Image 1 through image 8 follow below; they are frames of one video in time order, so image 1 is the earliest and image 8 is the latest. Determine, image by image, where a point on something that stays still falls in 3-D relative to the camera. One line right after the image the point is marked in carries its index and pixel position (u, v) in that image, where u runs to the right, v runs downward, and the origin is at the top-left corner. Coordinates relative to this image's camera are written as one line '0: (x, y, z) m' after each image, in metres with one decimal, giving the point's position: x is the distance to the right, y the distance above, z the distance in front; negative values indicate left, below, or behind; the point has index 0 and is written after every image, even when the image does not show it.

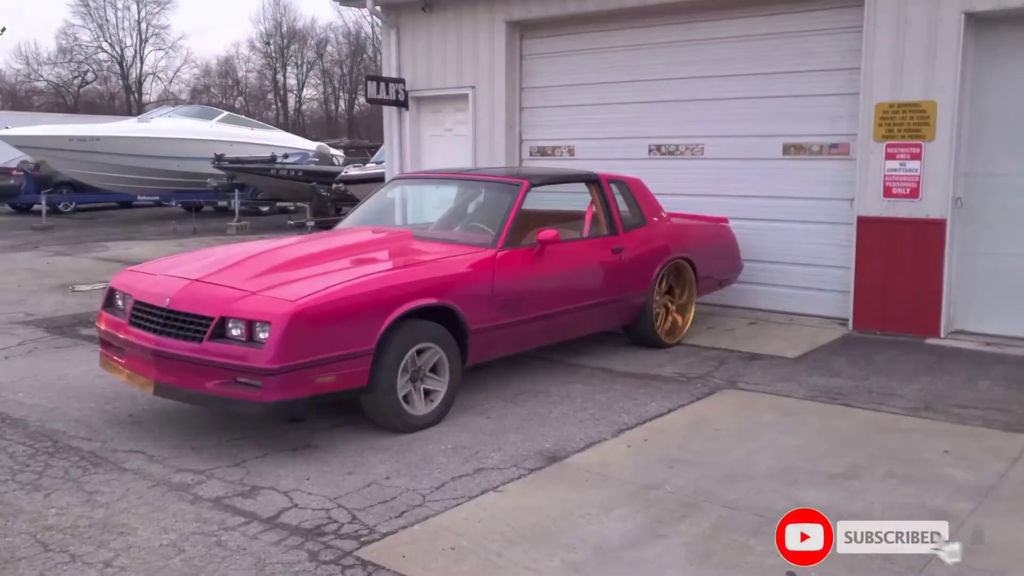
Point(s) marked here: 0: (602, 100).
0: (+0.9, +2.0, +10.2) m
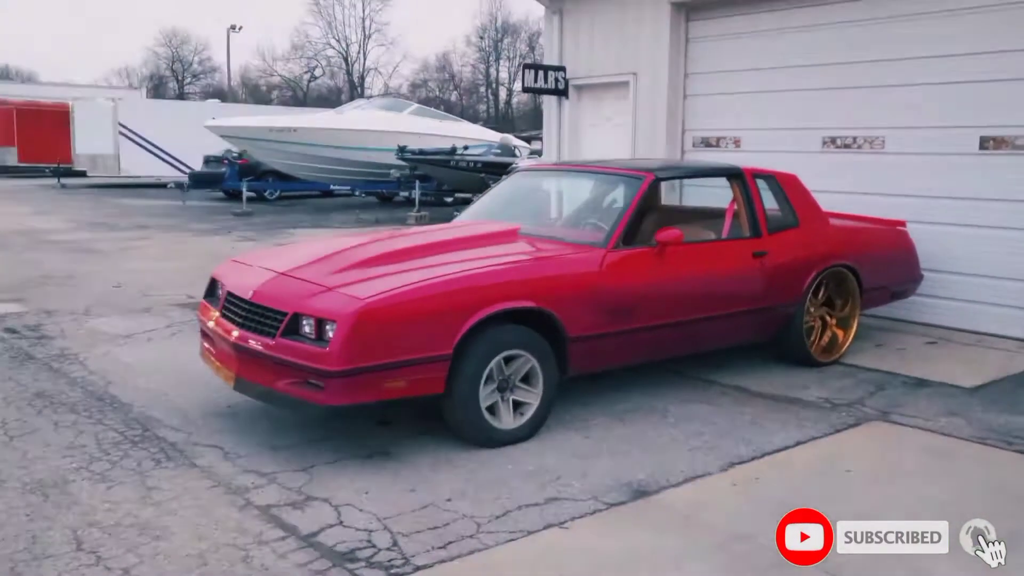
0: (+2.5, +2.0, +9.2) m
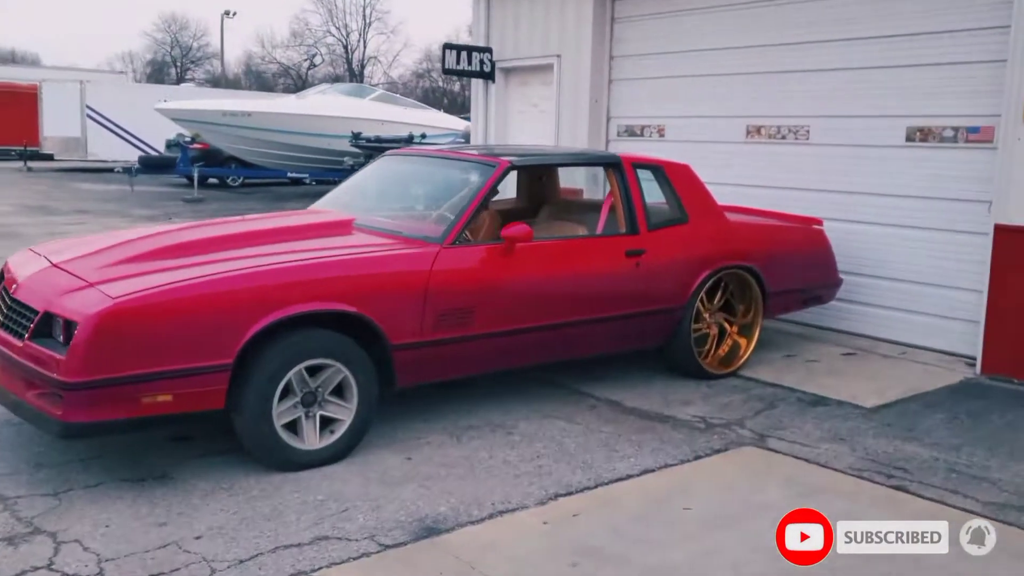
0: (+1.7, +2.0, +8.5) m
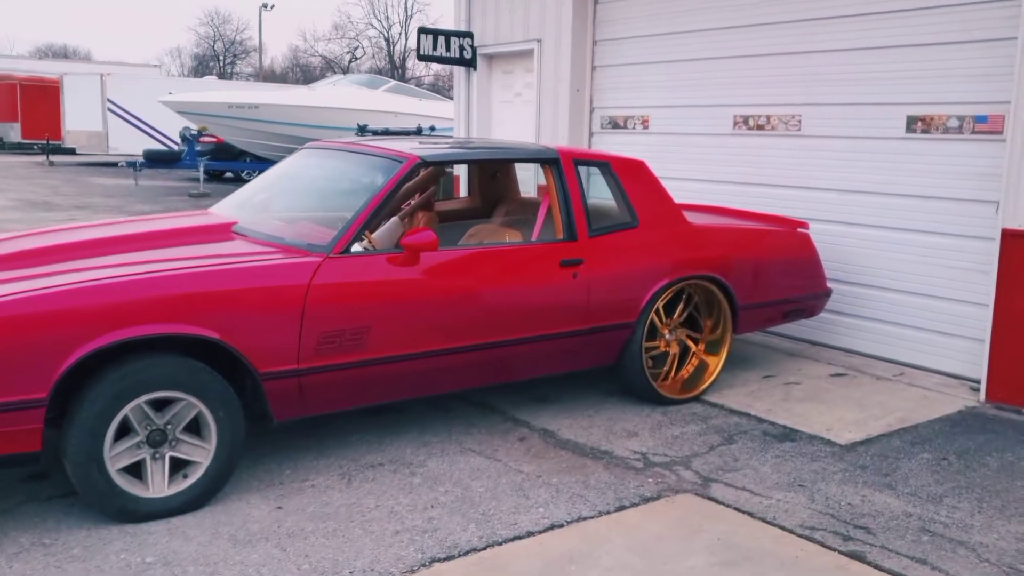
0: (+1.4, +1.9, +7.7) m
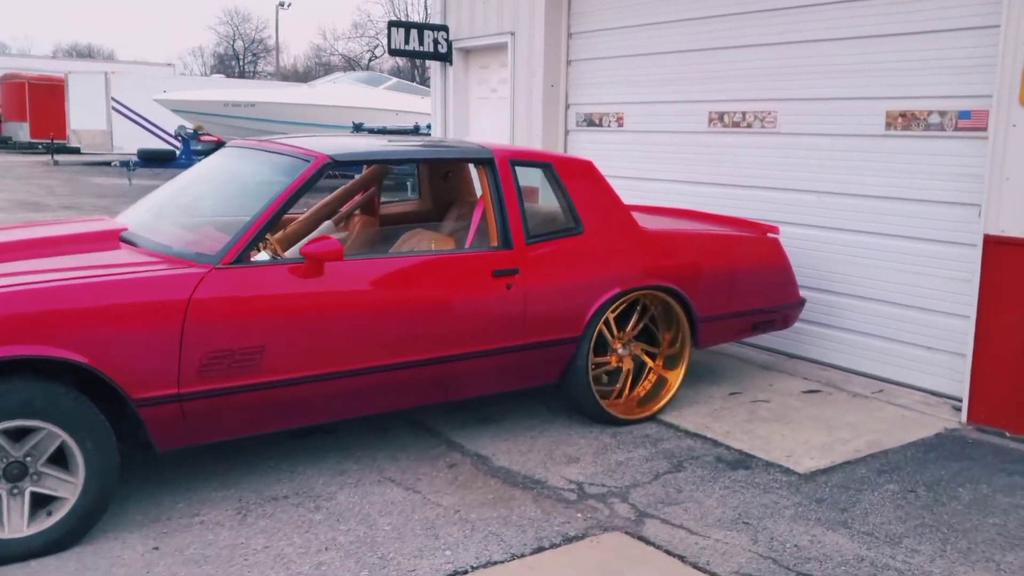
0: (+1.1, +1.9, +7.3) m
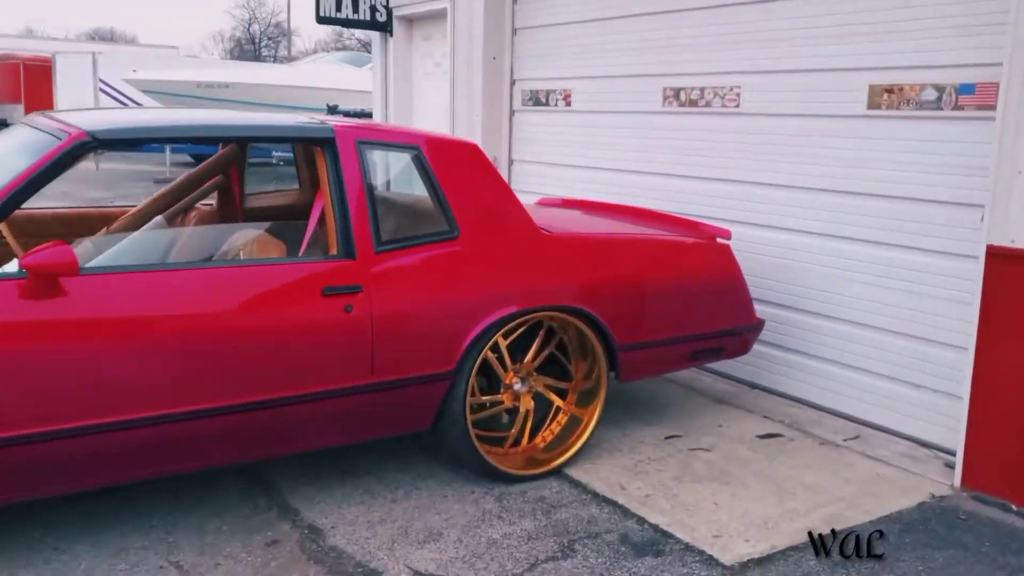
0: (+0.6, +1.8, +6.2) m
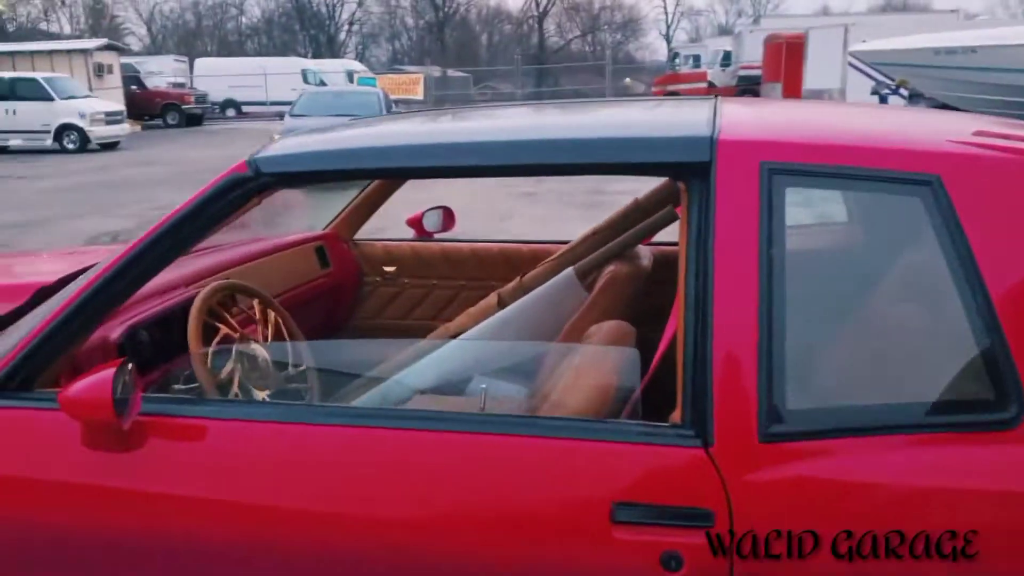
0: (+3.2, +1.3, +2.5) m
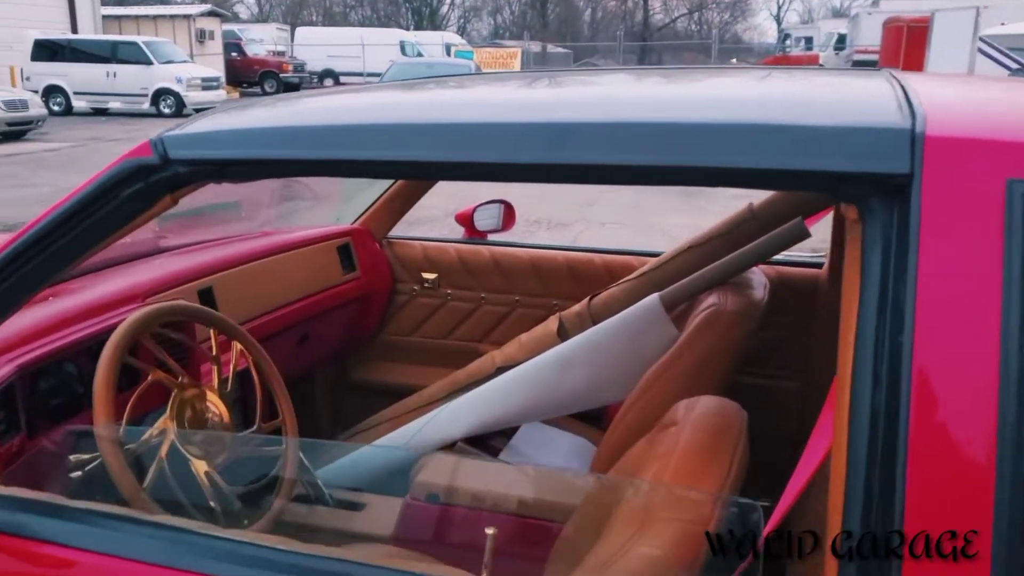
0: (+3.4, +1.0, +1.5) m
